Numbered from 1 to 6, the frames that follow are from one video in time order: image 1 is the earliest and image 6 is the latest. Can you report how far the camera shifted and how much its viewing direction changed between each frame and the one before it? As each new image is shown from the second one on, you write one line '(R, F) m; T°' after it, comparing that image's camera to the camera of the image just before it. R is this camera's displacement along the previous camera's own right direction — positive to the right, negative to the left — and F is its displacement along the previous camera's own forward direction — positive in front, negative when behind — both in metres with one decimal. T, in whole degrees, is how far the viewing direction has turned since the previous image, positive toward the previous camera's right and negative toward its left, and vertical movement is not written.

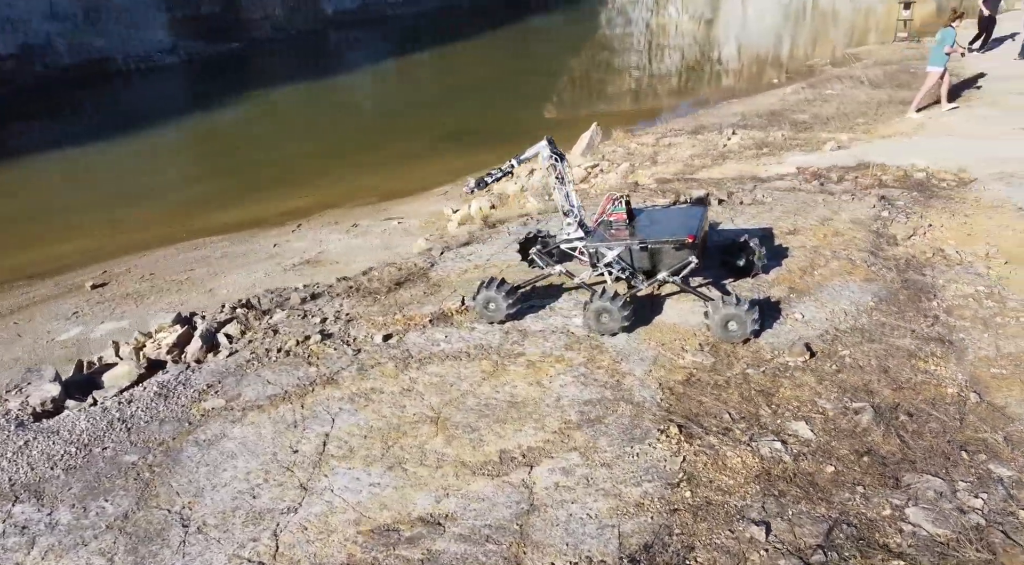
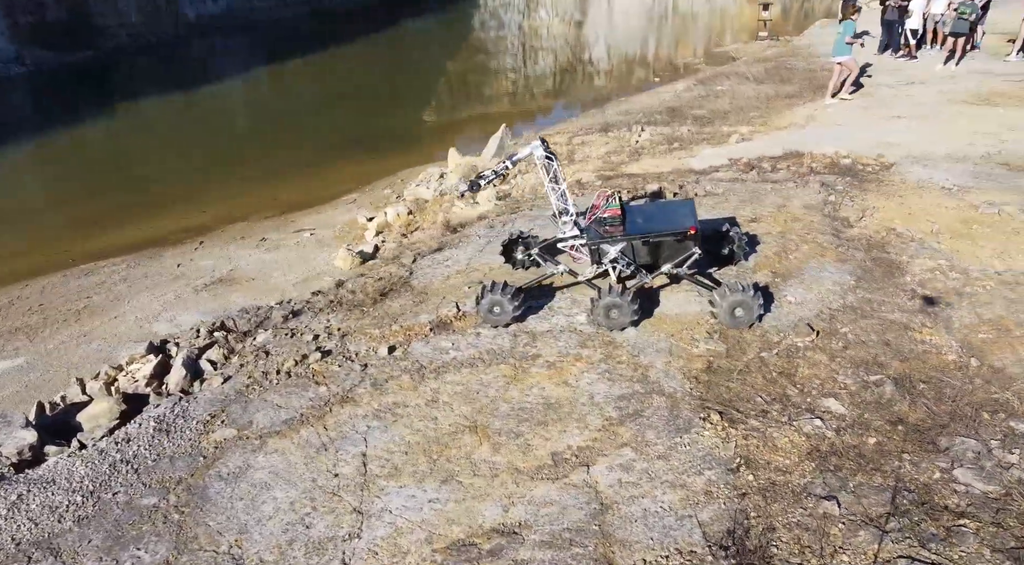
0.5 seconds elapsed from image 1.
(-1.0, +0.2) m; +8°
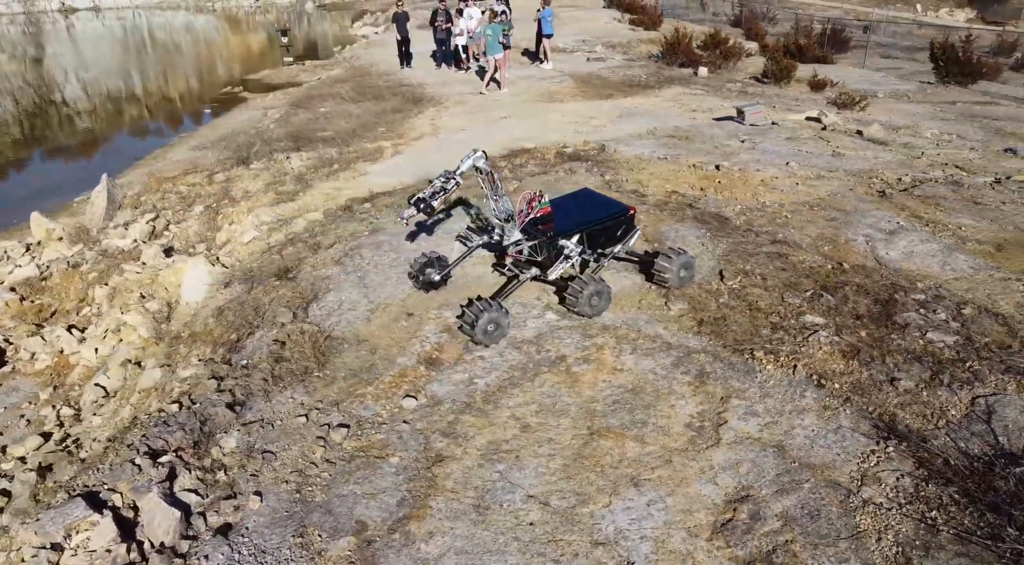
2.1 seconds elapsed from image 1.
(-3.3, +1.1) m; +31°
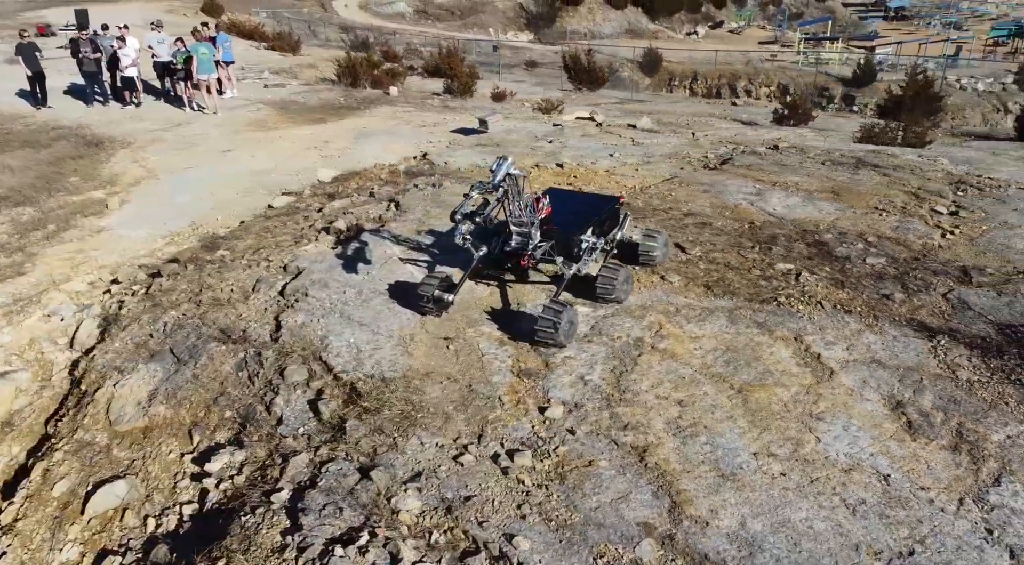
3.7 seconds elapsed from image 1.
(-3.2, +0.8) m; +24°
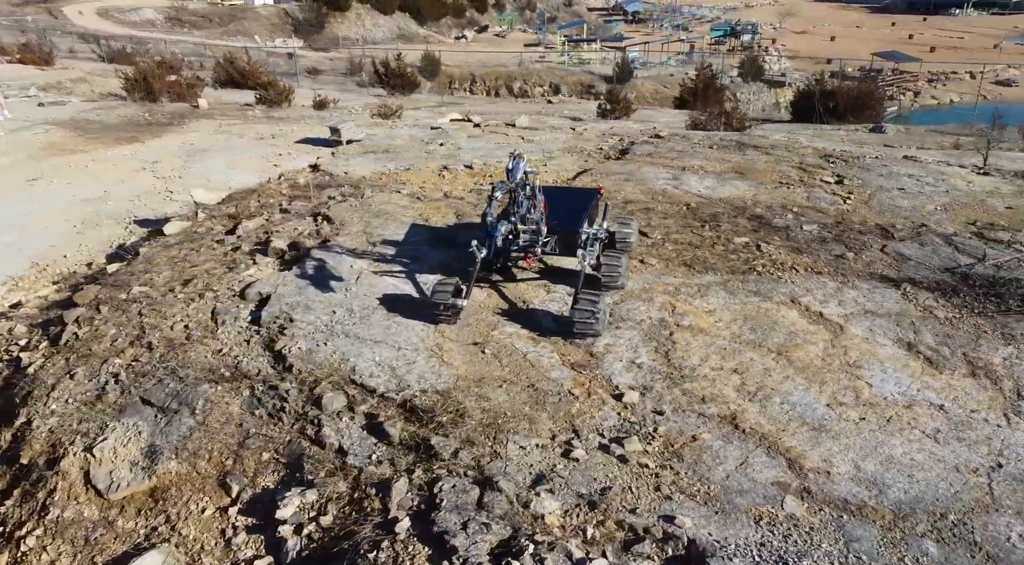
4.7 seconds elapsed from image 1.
(-1.9, +0.3) m; +14°
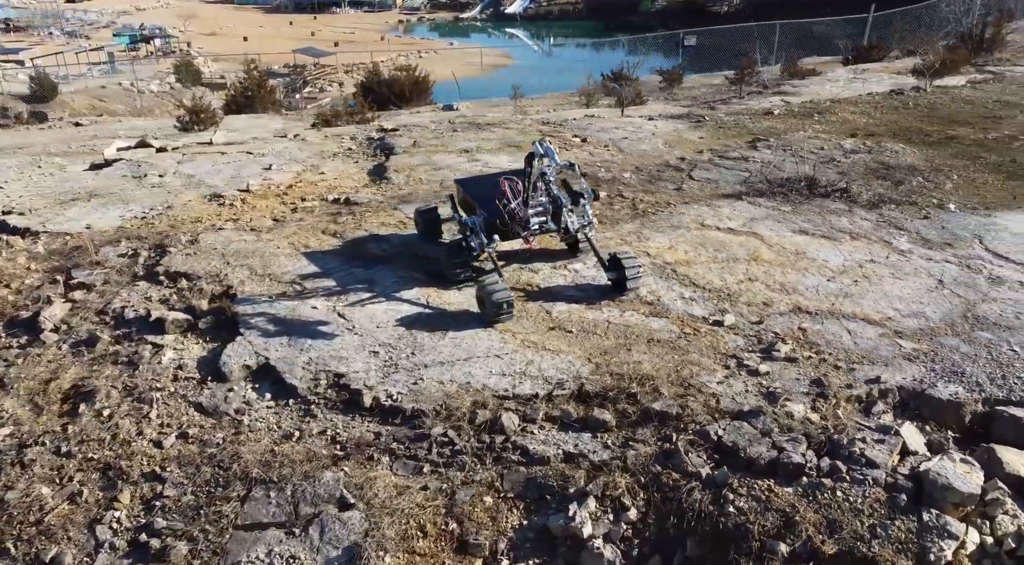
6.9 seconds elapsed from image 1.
(-4.3, +1.1) m; +33°
